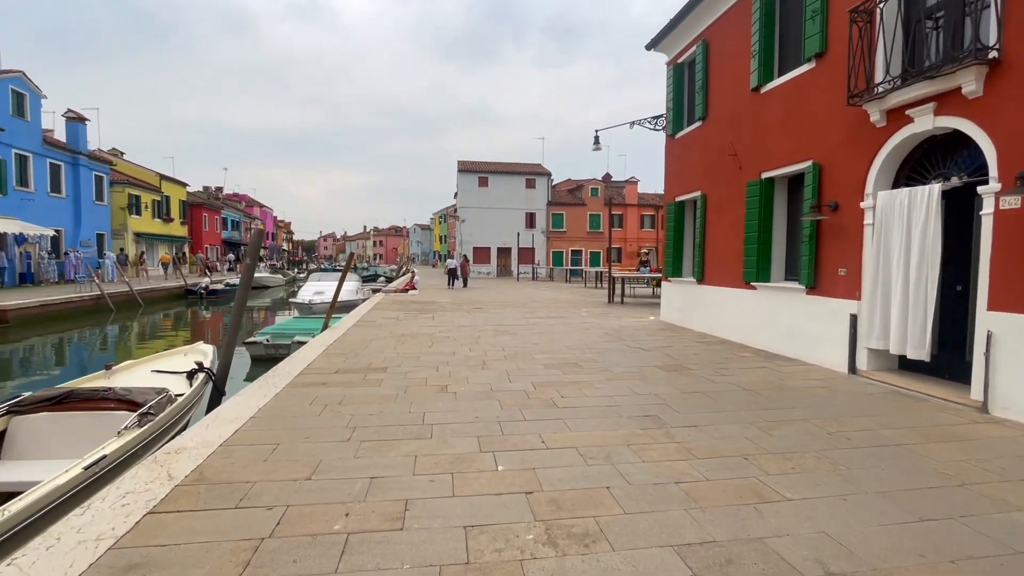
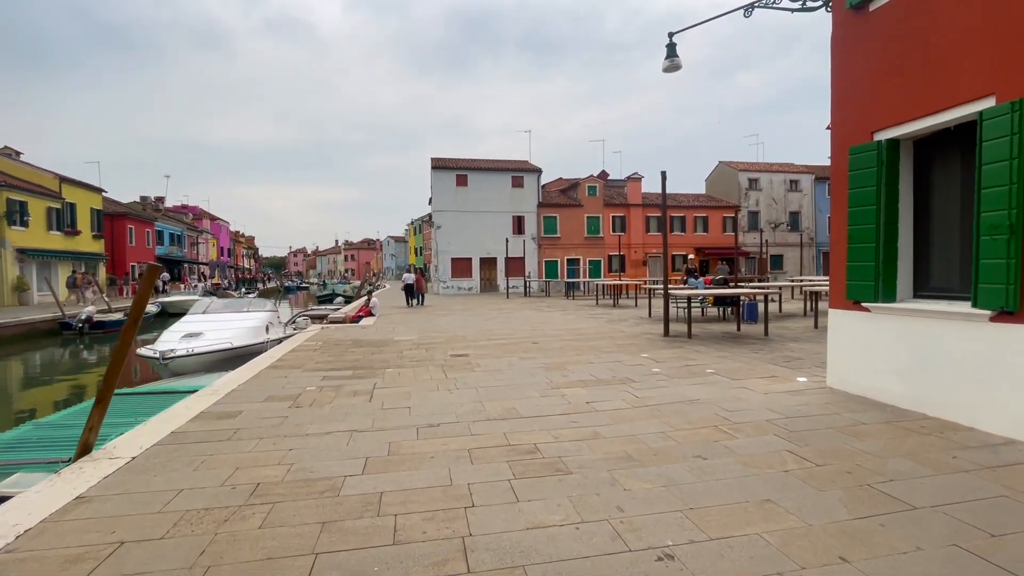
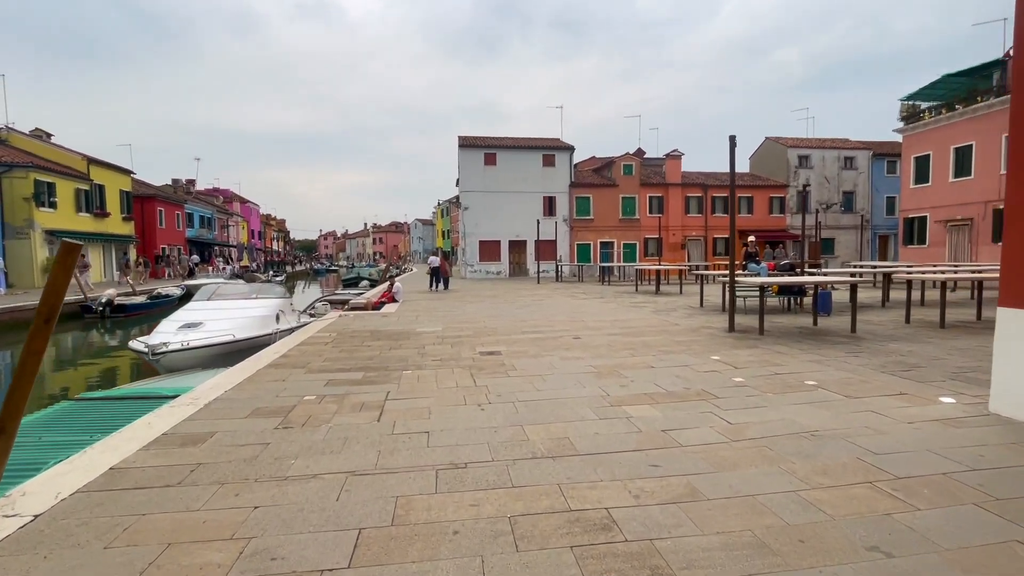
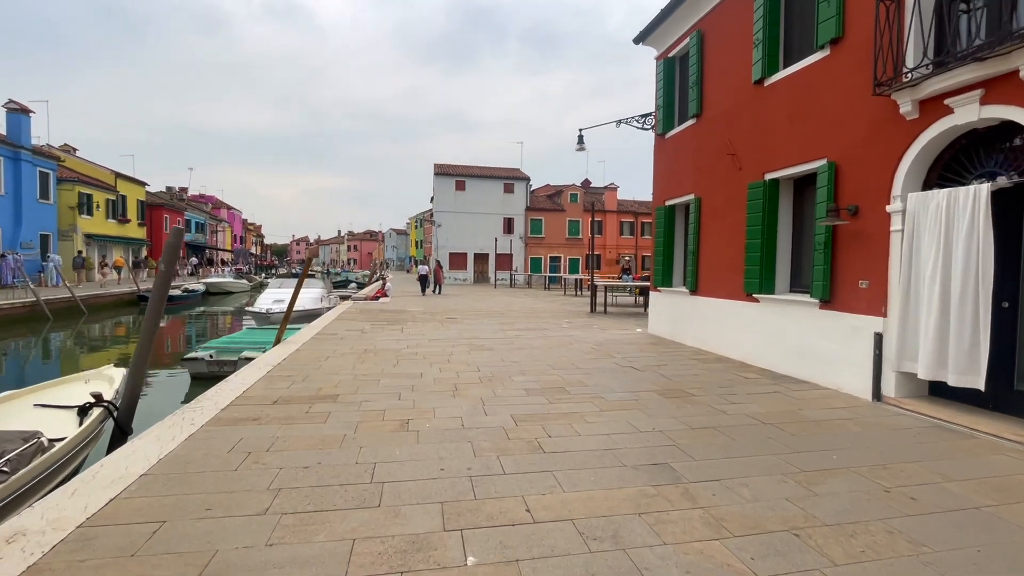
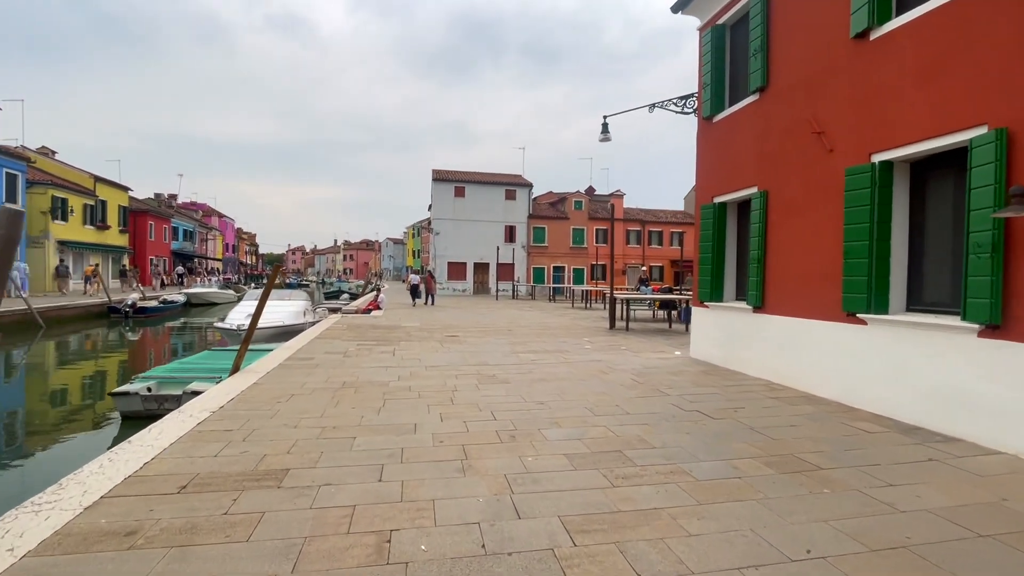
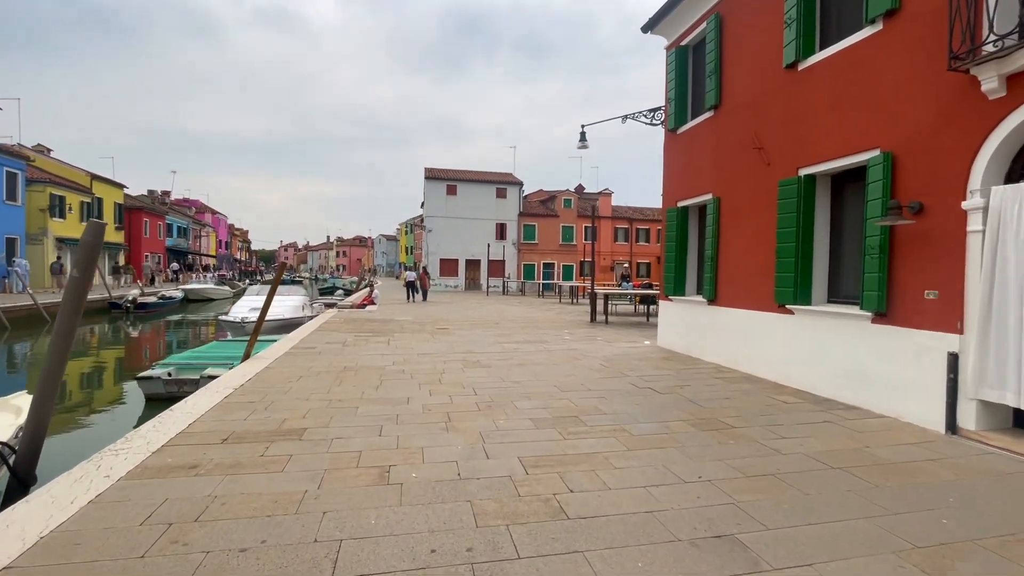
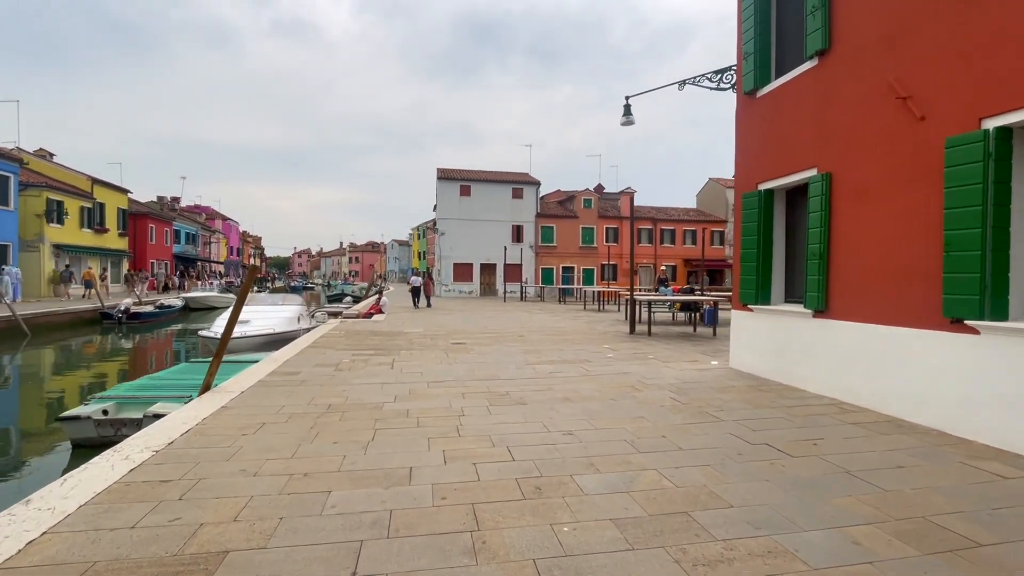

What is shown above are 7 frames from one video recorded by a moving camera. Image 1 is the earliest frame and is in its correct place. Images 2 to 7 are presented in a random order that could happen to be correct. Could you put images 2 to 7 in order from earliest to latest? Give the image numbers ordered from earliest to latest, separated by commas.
4, 6, 5, 7, 2, 3
